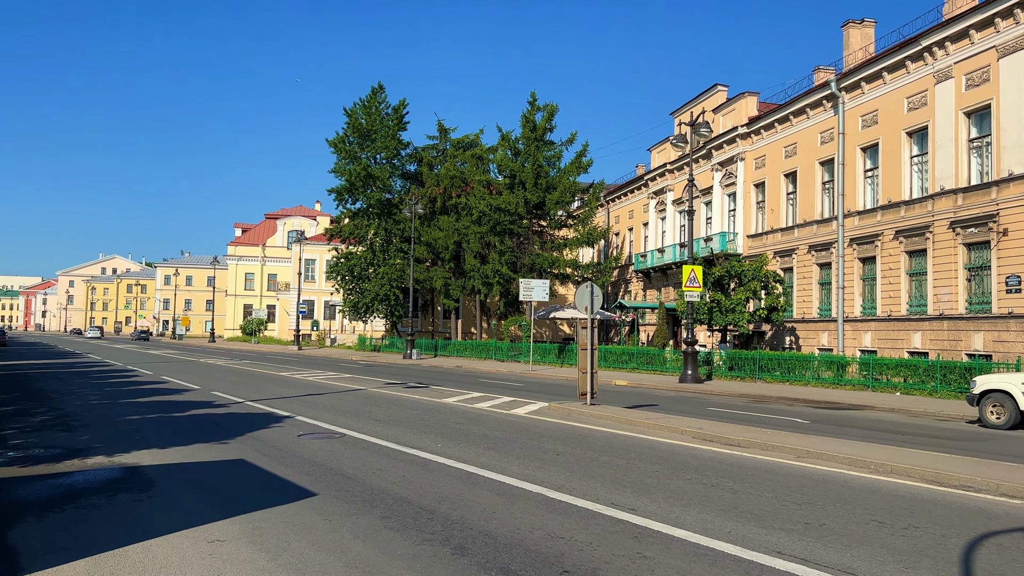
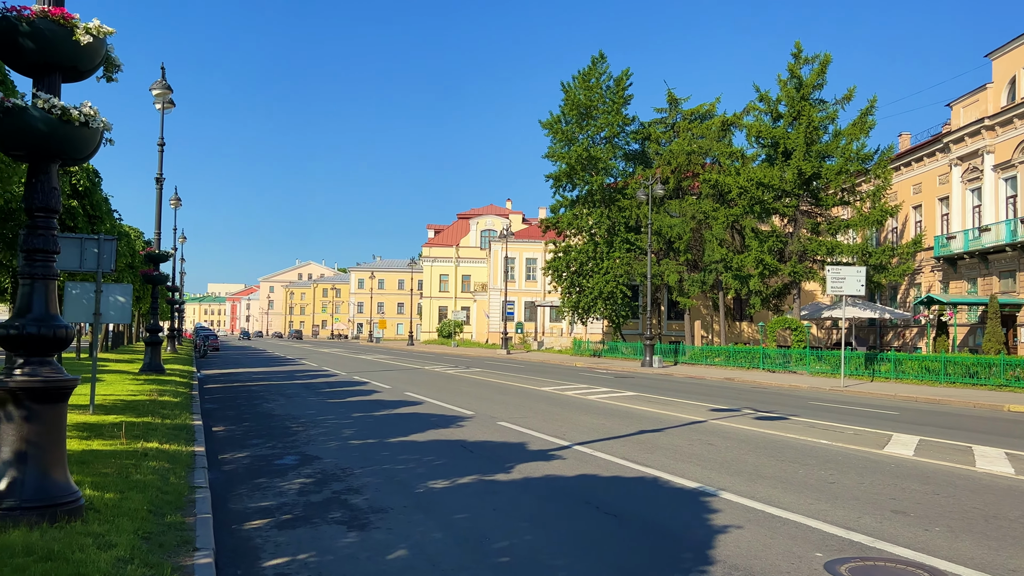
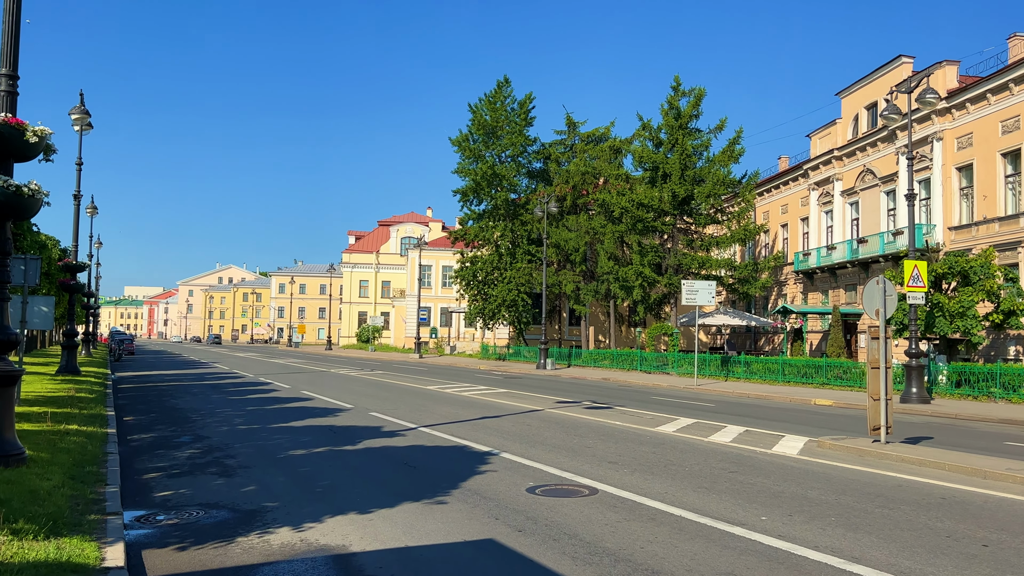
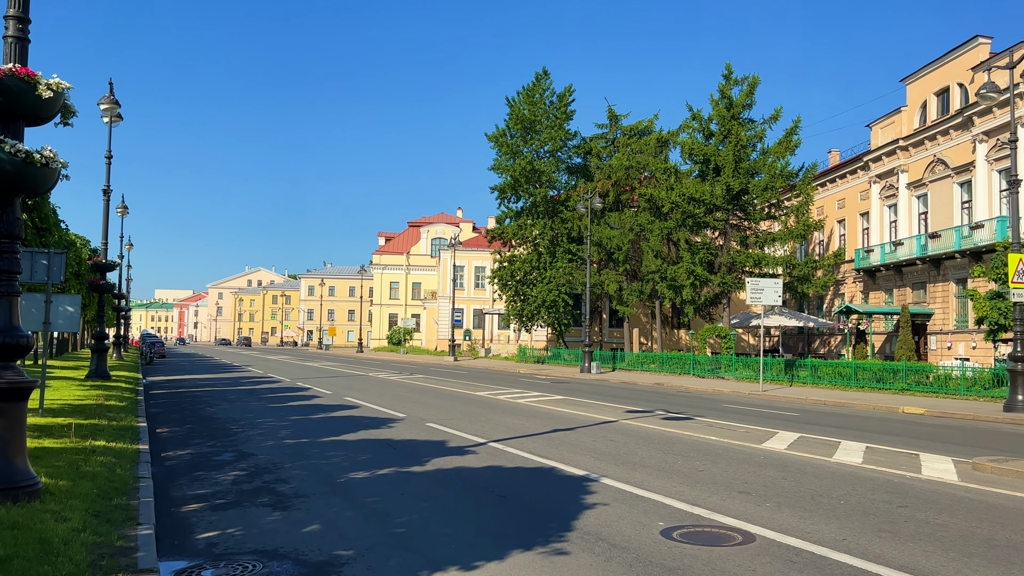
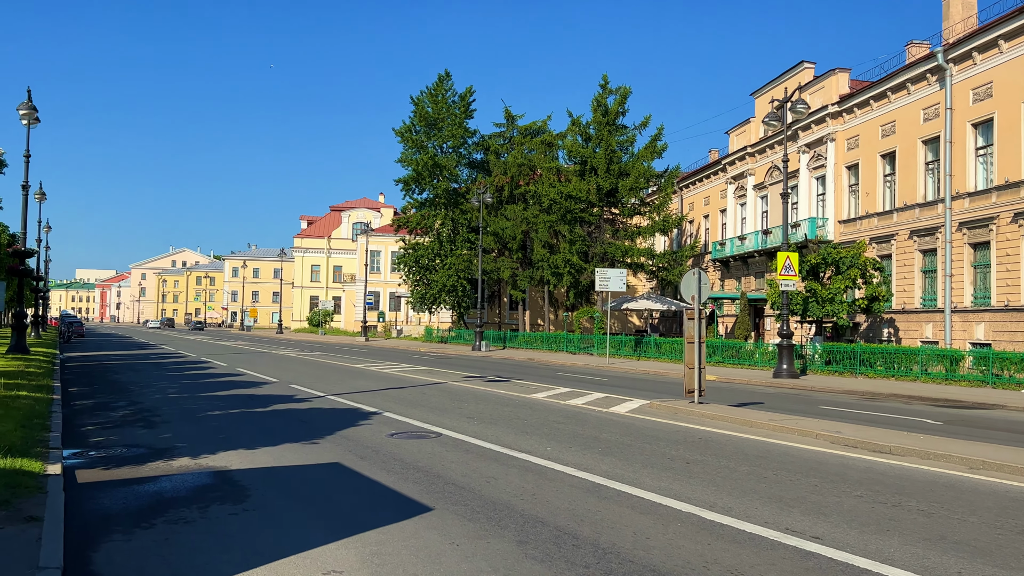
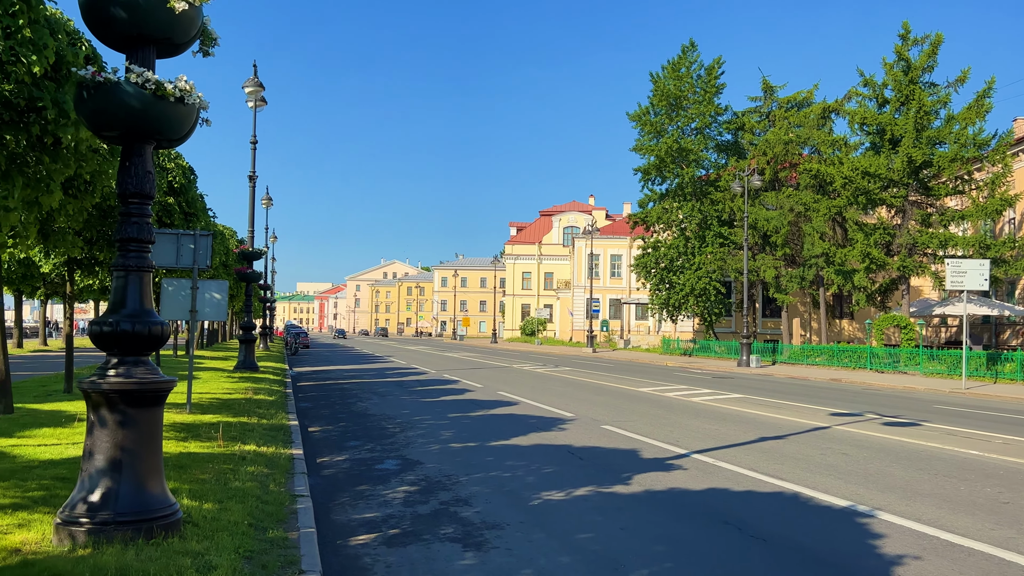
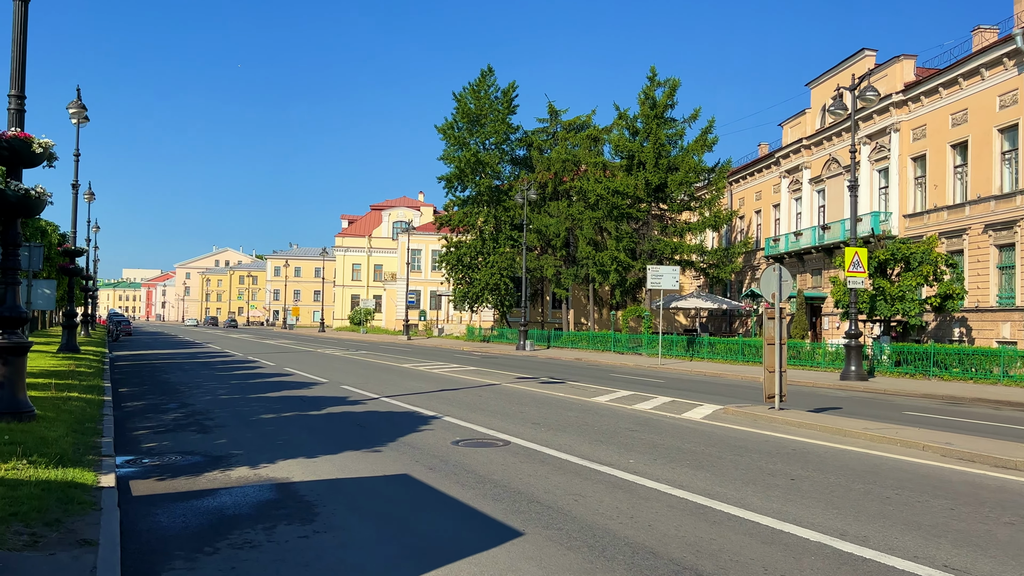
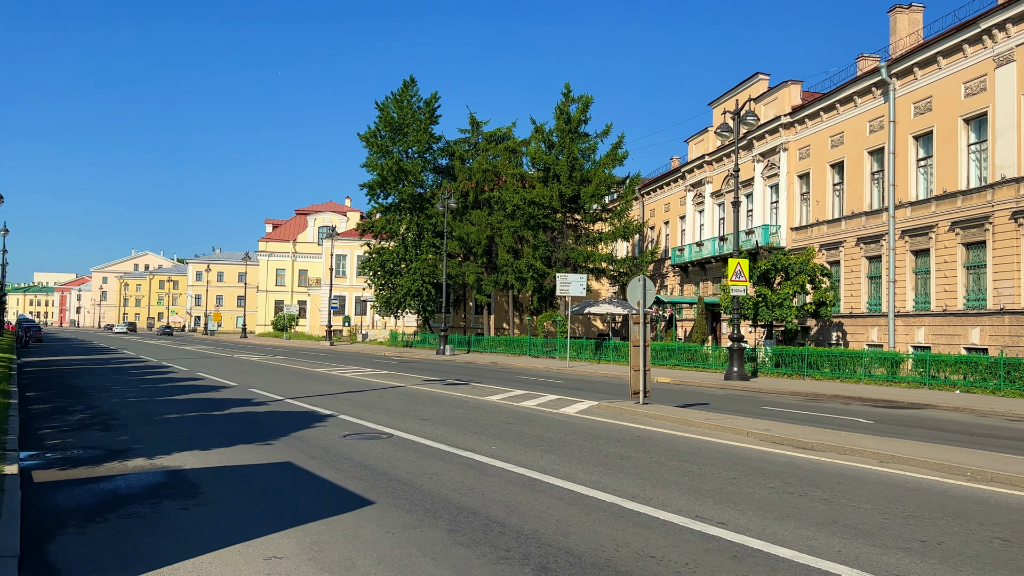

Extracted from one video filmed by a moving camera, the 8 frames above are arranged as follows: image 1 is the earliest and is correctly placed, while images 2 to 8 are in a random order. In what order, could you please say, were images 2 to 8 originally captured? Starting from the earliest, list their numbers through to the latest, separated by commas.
8, 5, 7, 3, 4, 2, 6
